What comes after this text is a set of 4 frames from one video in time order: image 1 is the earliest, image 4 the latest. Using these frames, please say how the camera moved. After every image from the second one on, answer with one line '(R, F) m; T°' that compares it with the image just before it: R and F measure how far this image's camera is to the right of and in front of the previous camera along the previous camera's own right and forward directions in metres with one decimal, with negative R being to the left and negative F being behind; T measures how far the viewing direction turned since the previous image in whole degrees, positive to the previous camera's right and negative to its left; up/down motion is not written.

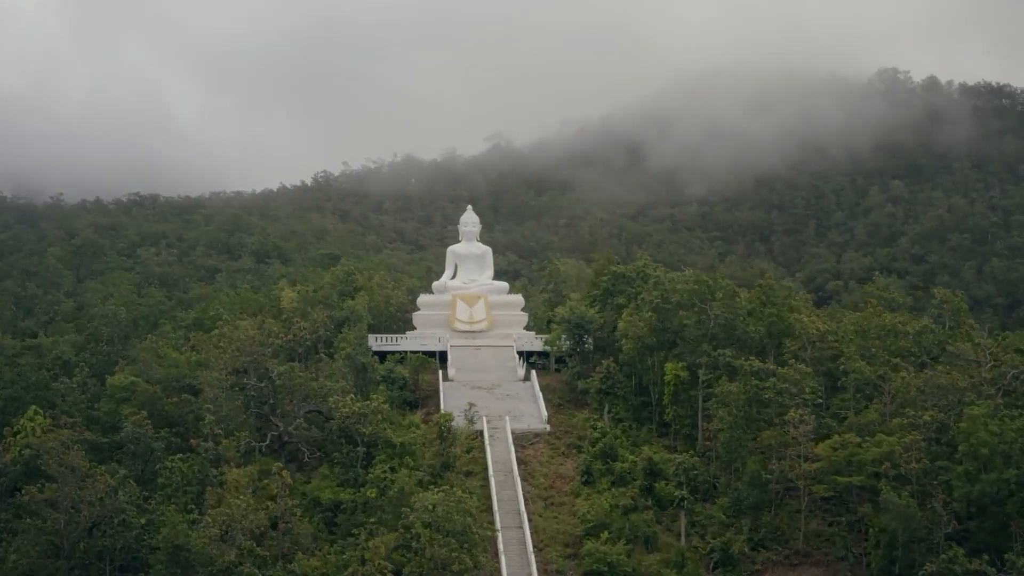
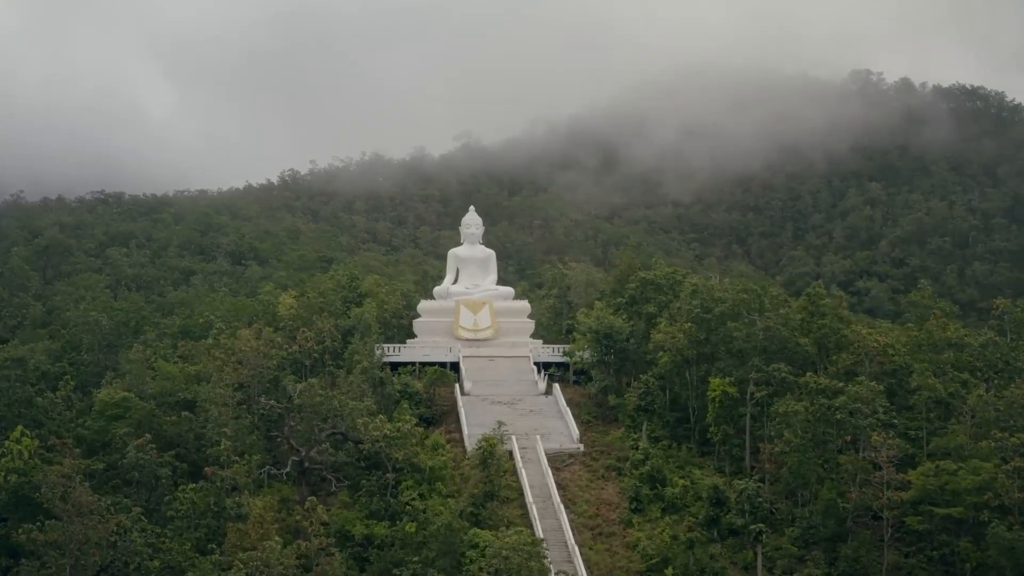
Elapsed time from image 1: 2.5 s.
(-1.8, +2.8) m; +2°
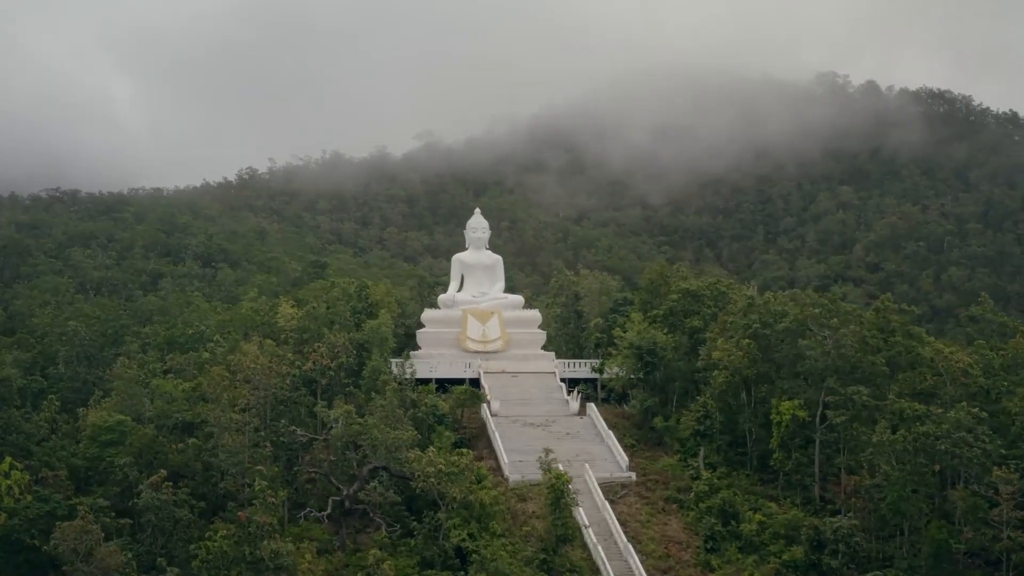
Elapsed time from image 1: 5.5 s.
(-2.1, +3.2) m; +2°
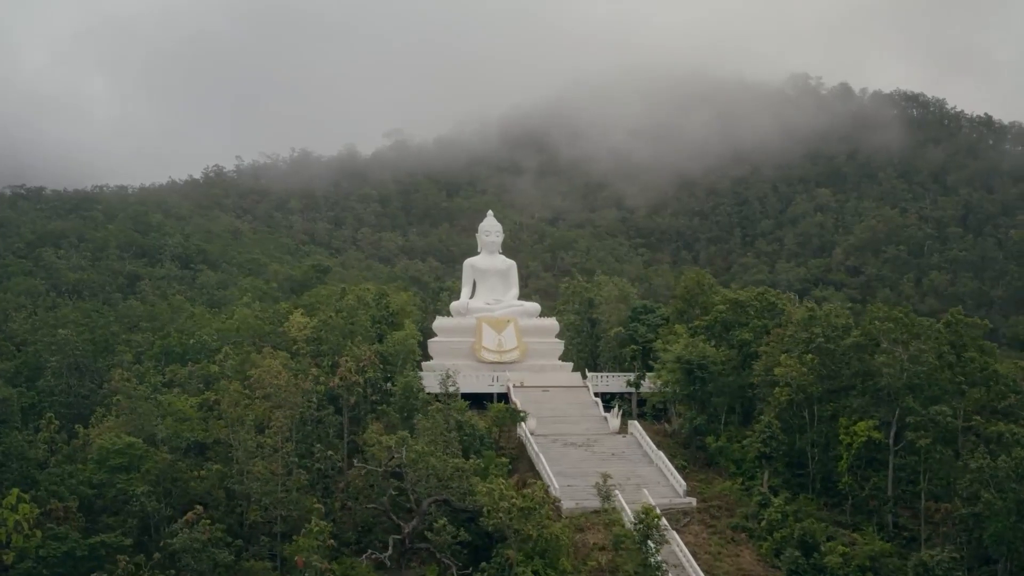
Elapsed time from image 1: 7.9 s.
(-1.8, +2.4) m; +2°
